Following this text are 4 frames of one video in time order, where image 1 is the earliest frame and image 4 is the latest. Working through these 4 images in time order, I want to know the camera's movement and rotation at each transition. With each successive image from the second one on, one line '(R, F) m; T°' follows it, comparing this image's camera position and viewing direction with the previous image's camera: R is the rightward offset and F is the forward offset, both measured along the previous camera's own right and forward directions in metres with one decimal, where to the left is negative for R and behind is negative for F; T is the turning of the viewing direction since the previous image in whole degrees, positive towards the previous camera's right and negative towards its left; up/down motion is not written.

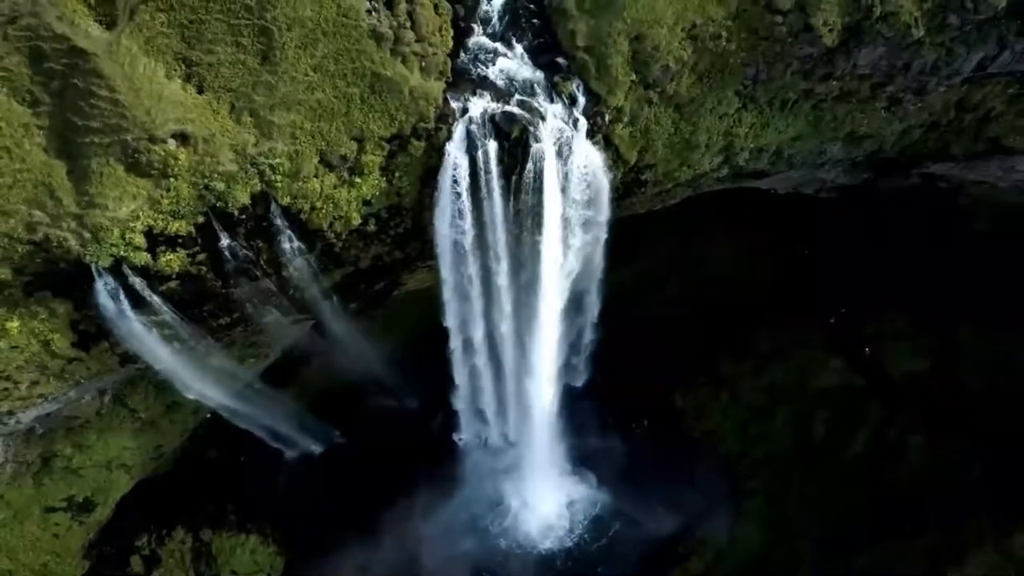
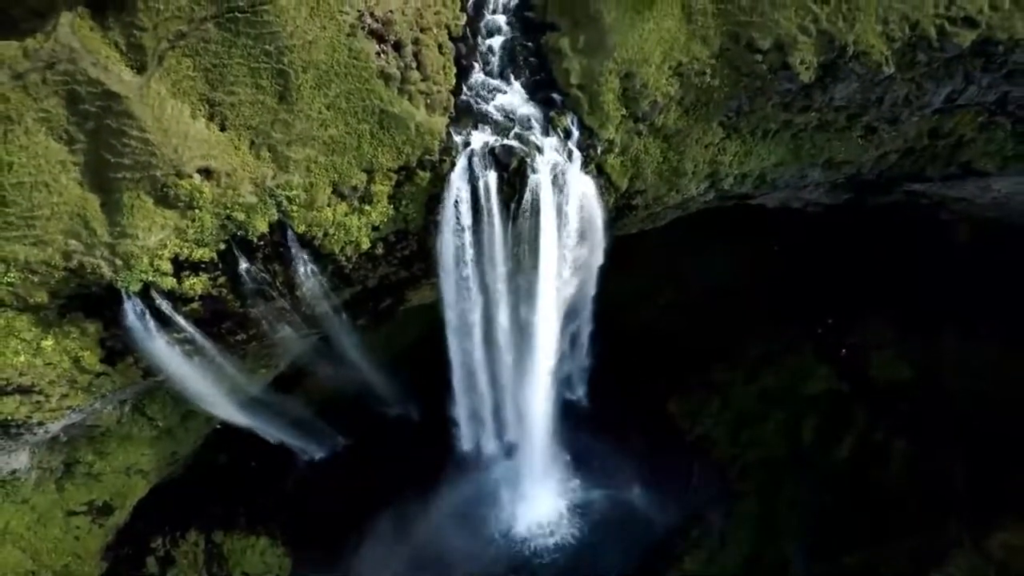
(0.0, -1.1) m; 0°
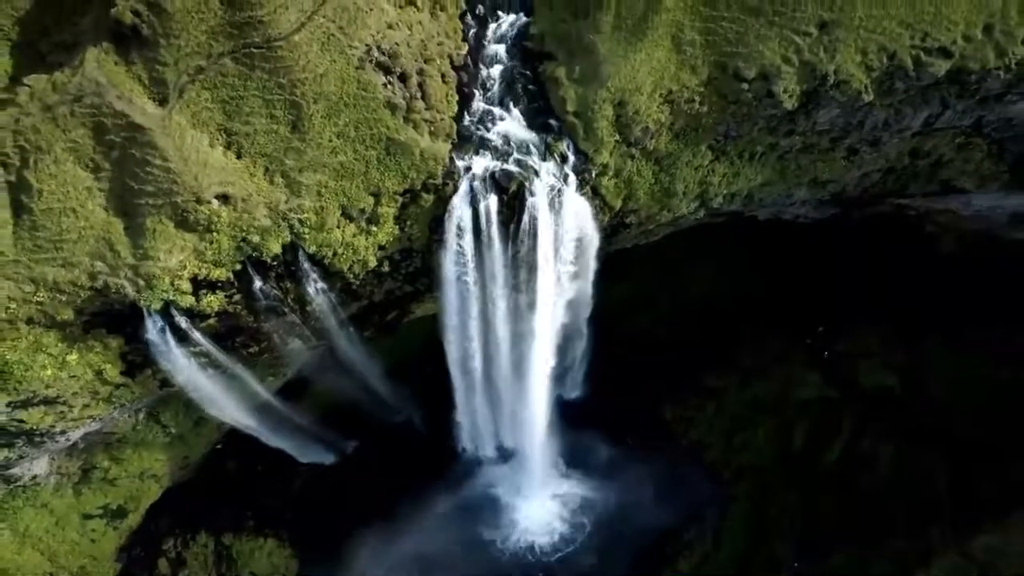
(0.0, -0.9) m; 0°
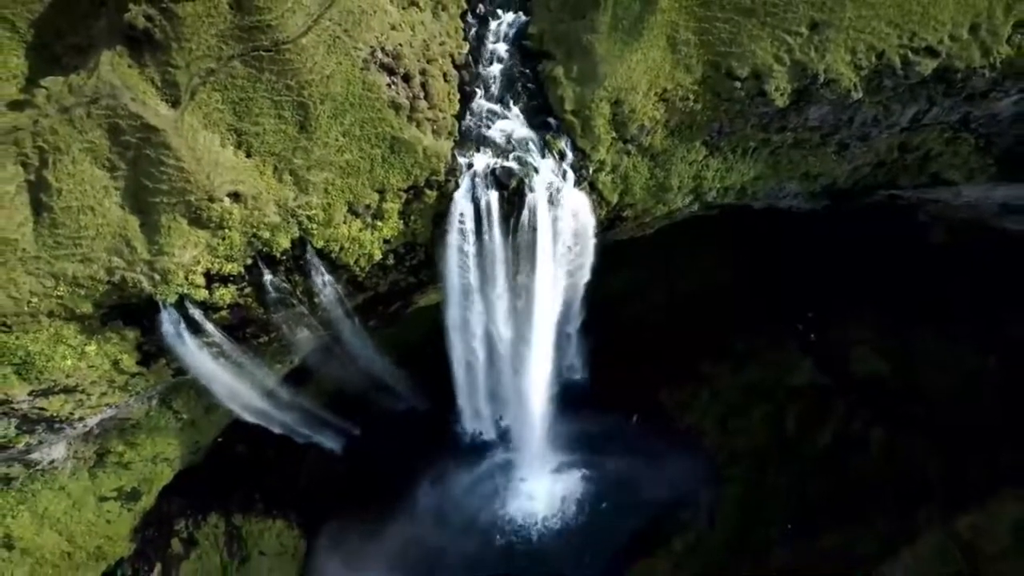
(0.0, -0.6) m; 0°
